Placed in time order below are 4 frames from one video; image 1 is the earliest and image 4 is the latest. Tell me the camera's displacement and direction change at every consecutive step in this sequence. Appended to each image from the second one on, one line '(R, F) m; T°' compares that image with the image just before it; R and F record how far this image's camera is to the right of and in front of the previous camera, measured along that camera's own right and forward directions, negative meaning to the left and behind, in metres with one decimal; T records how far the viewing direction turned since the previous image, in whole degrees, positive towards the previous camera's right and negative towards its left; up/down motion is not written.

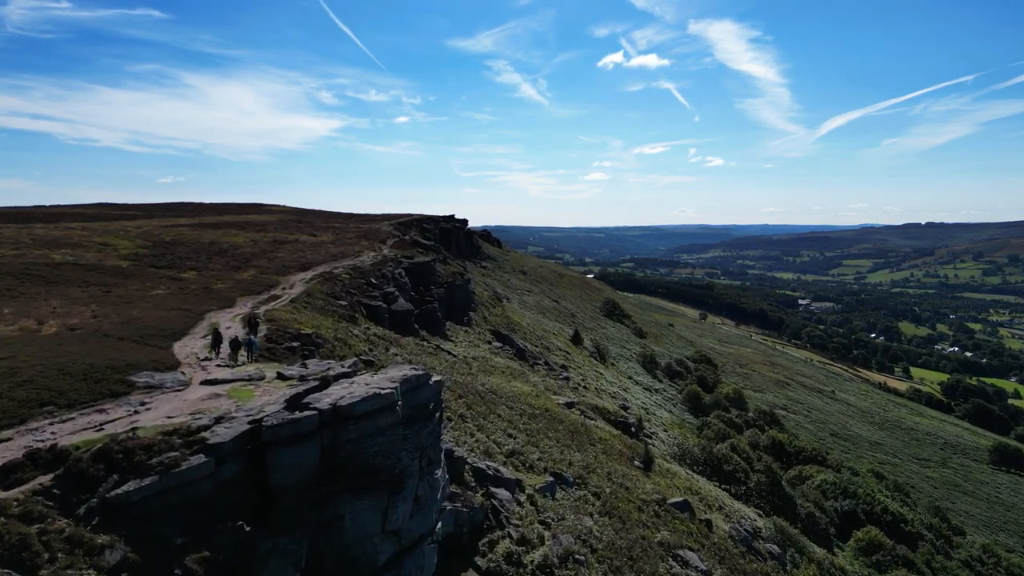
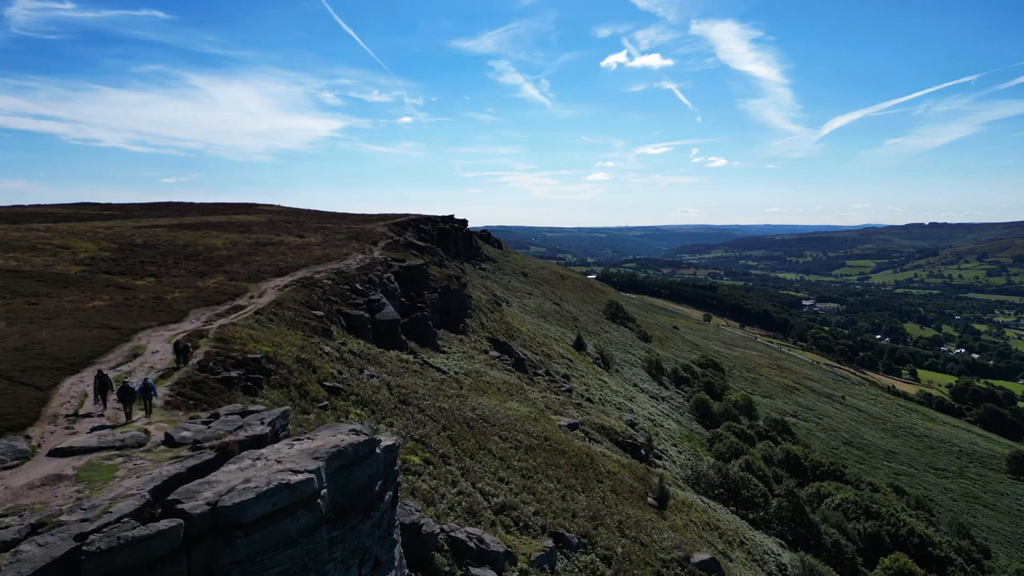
(+0.2, +3.3) m; 0°
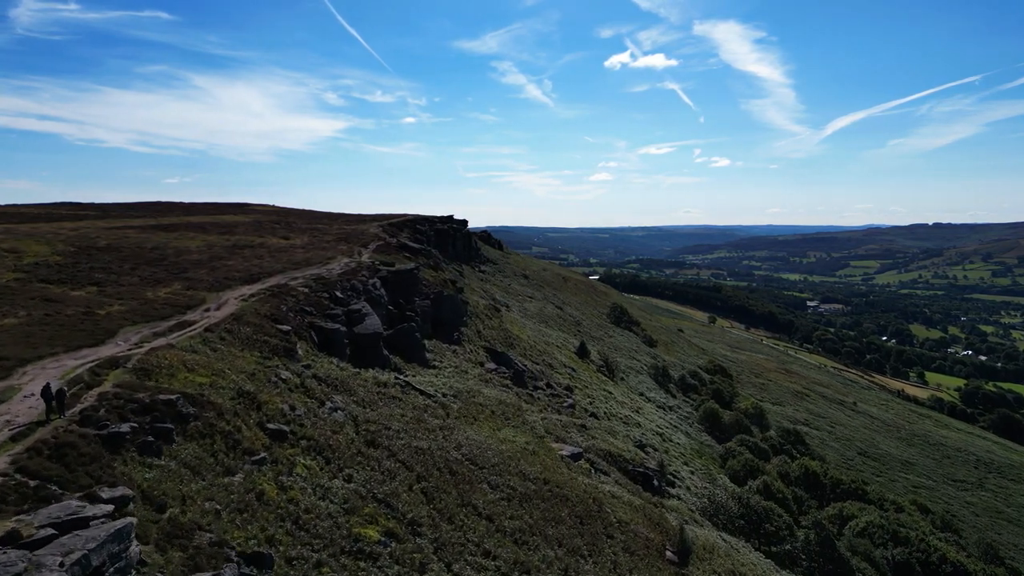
(+0.3, +3.5) m; 0°
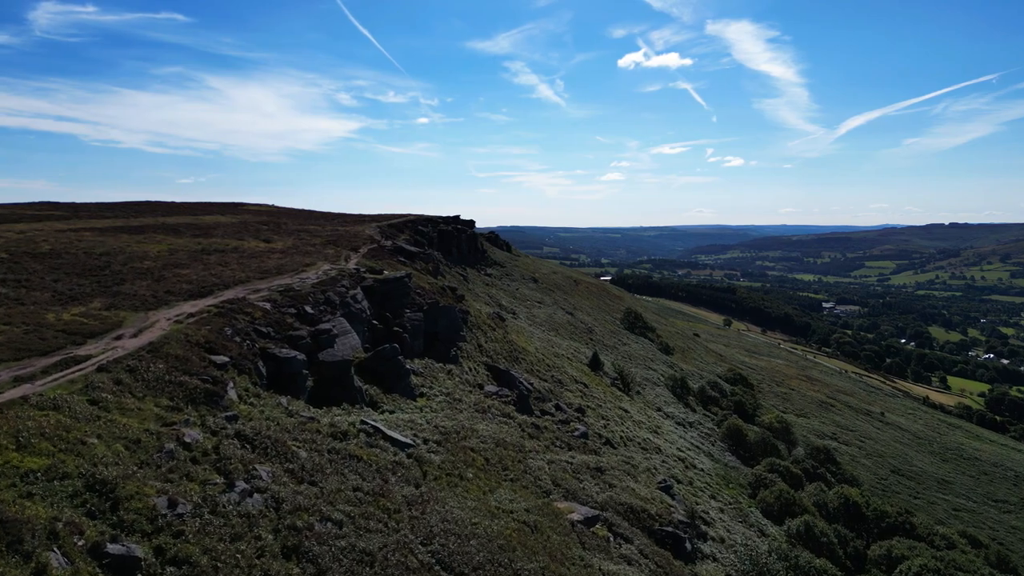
(+0.4, +5.1) m; -1°
